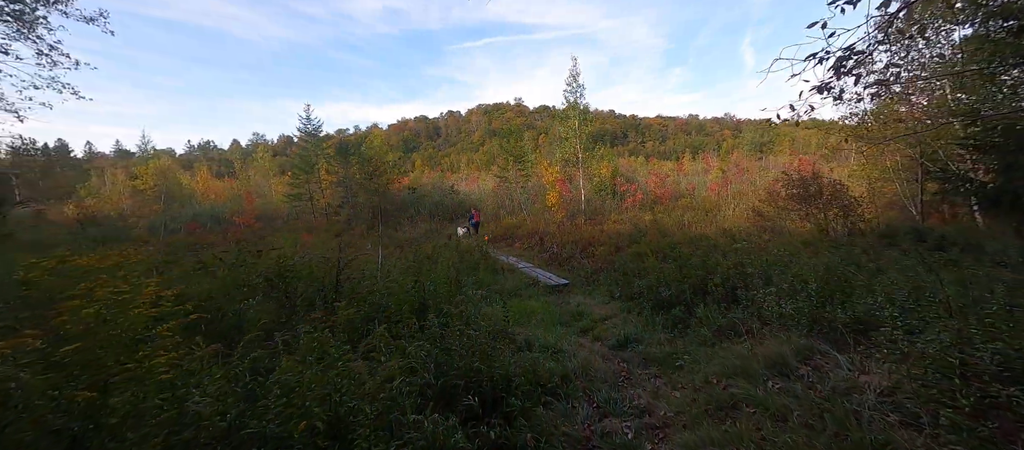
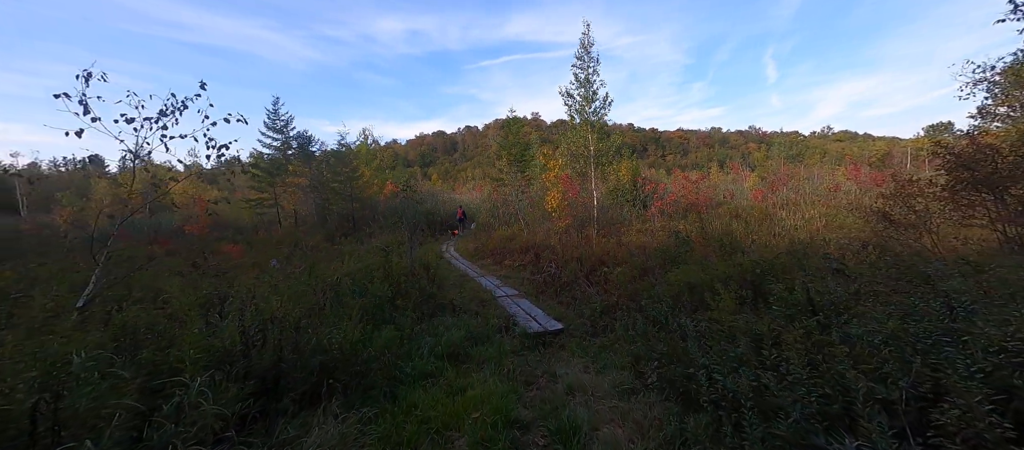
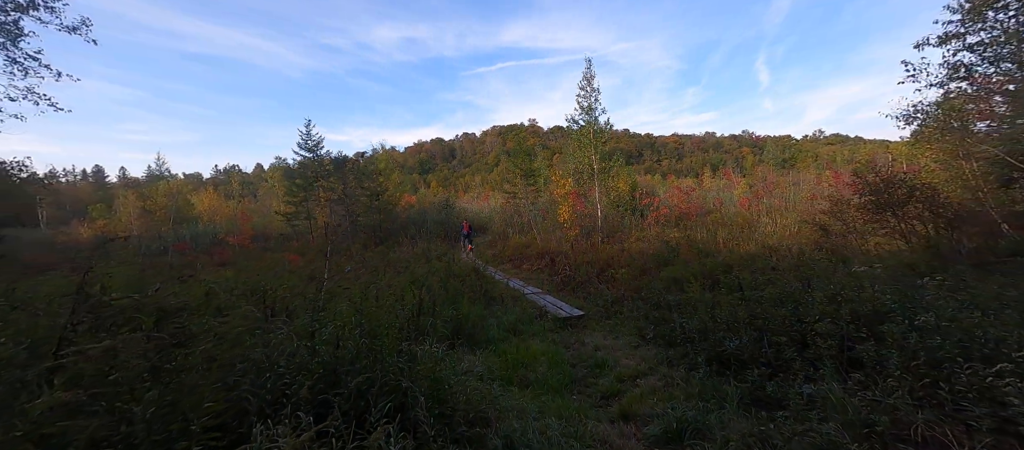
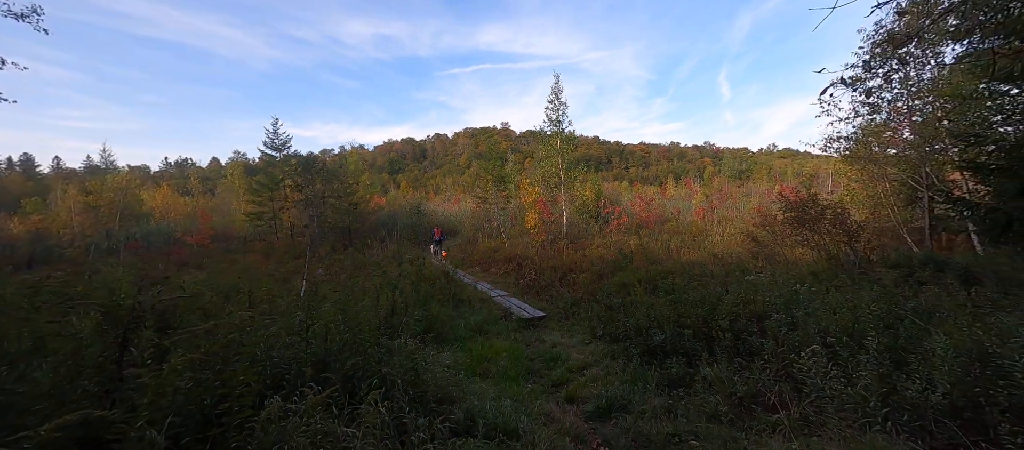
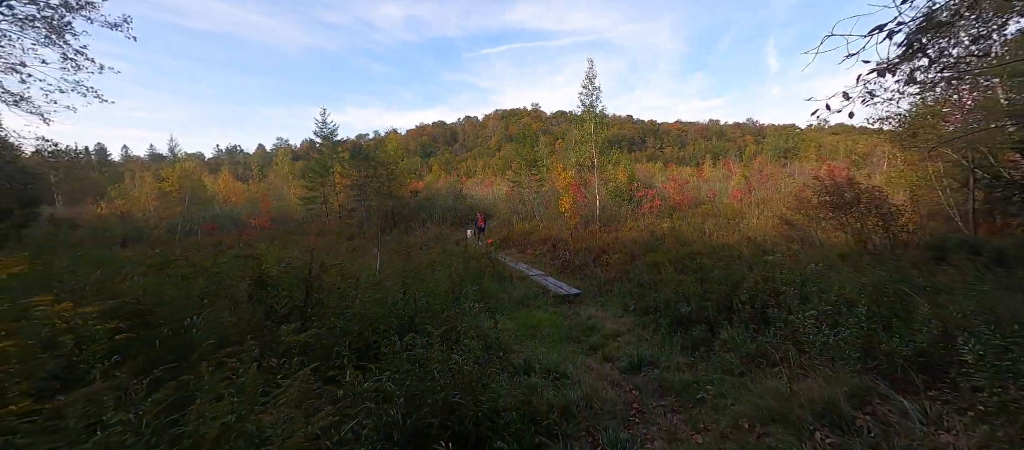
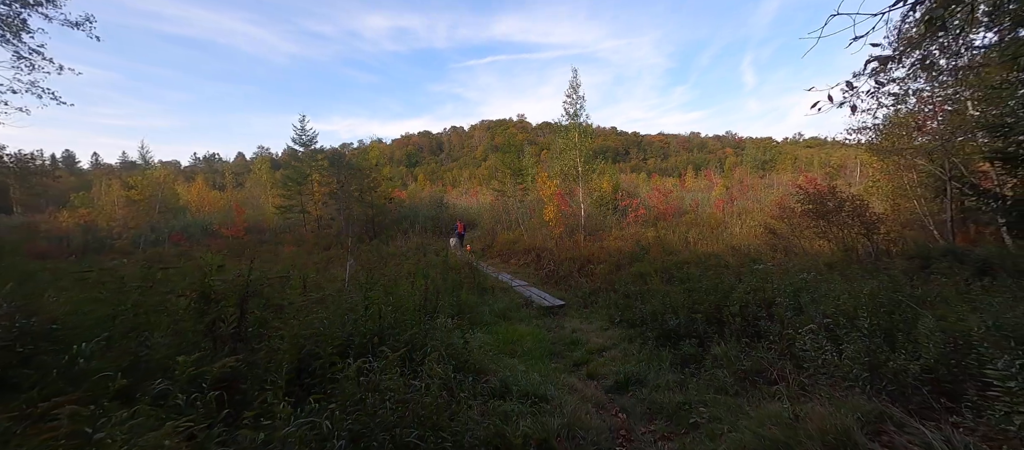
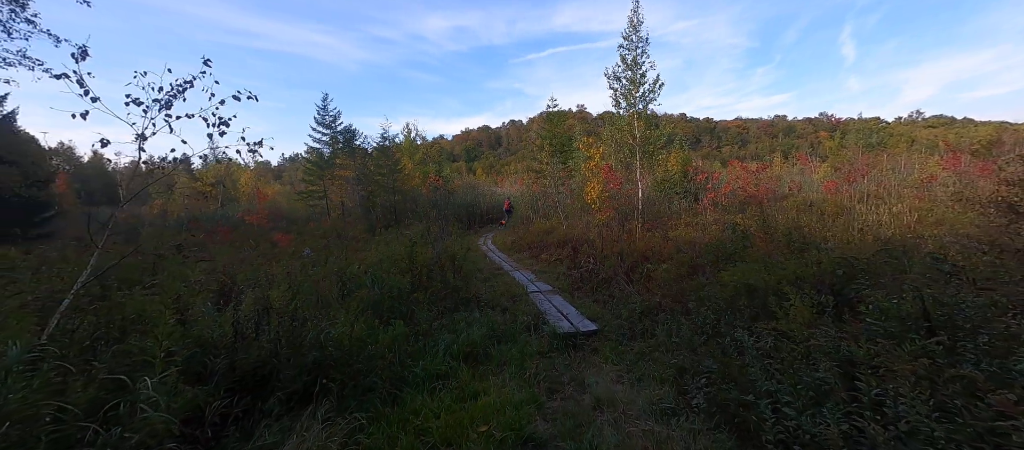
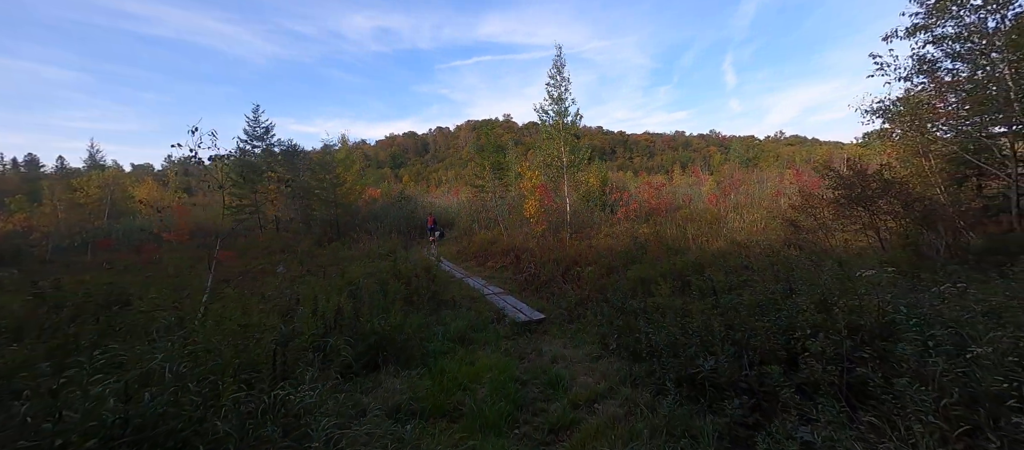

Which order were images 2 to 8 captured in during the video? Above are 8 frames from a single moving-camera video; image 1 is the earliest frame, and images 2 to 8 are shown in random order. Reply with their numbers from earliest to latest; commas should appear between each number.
5, 6, 4, 3, 8, 2, 7
